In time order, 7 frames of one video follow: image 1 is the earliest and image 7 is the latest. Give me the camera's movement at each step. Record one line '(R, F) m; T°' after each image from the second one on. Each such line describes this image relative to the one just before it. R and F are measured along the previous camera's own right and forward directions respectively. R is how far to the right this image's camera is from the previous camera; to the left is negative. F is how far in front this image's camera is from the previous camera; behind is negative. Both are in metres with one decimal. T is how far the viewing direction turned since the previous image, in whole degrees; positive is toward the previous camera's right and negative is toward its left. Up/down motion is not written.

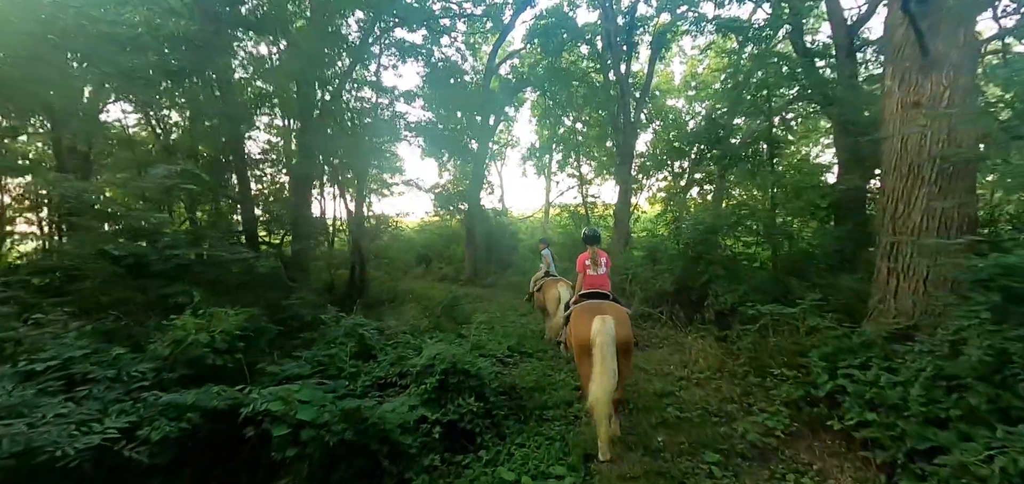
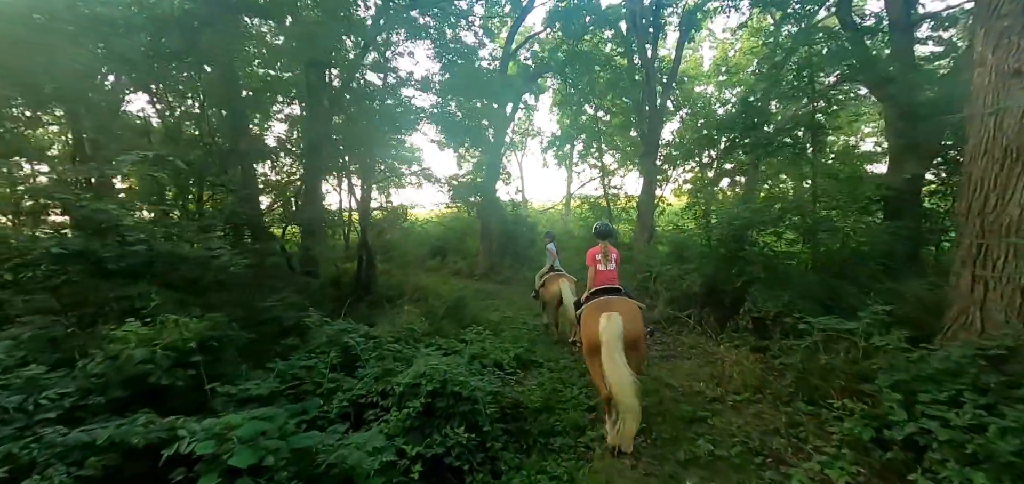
(+0.2, +0.8) m; -3°
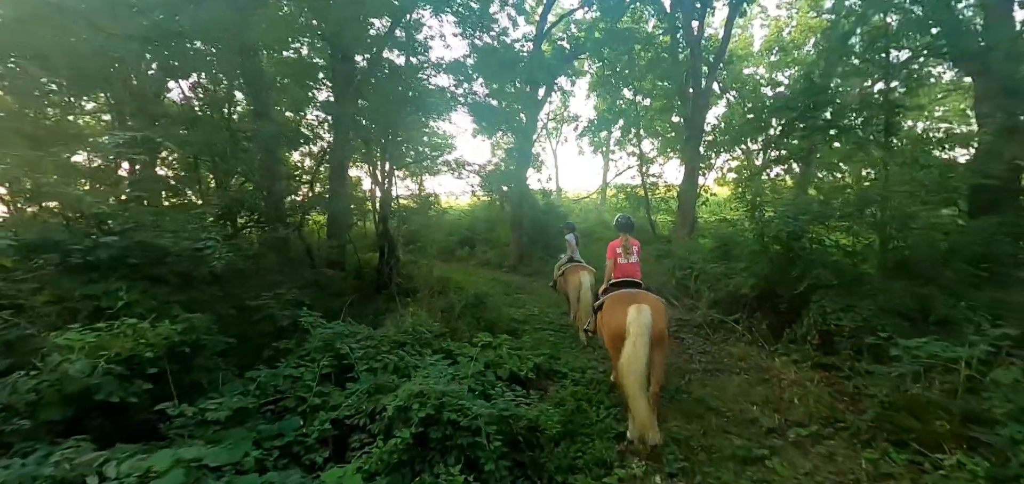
(+0.2, +0.8) m; -4°
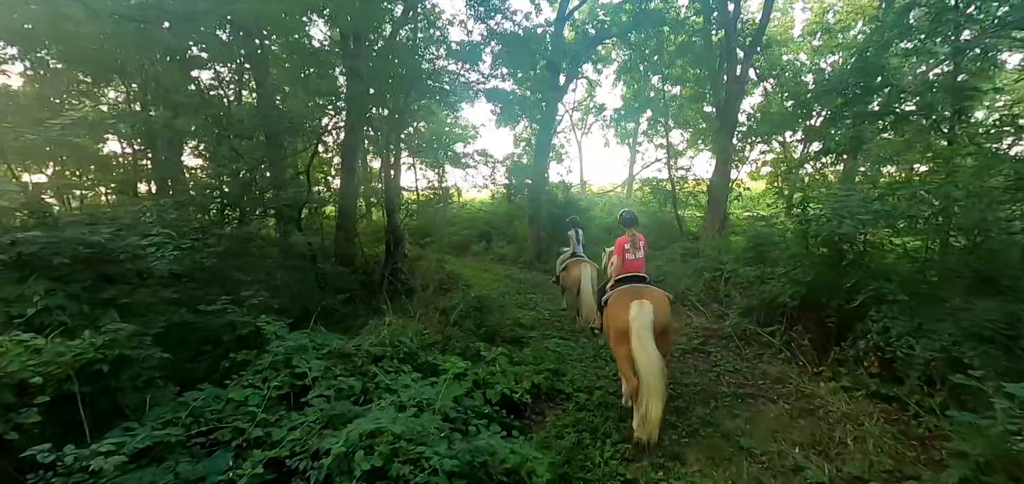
(+0.3, +0.8) m; -3°
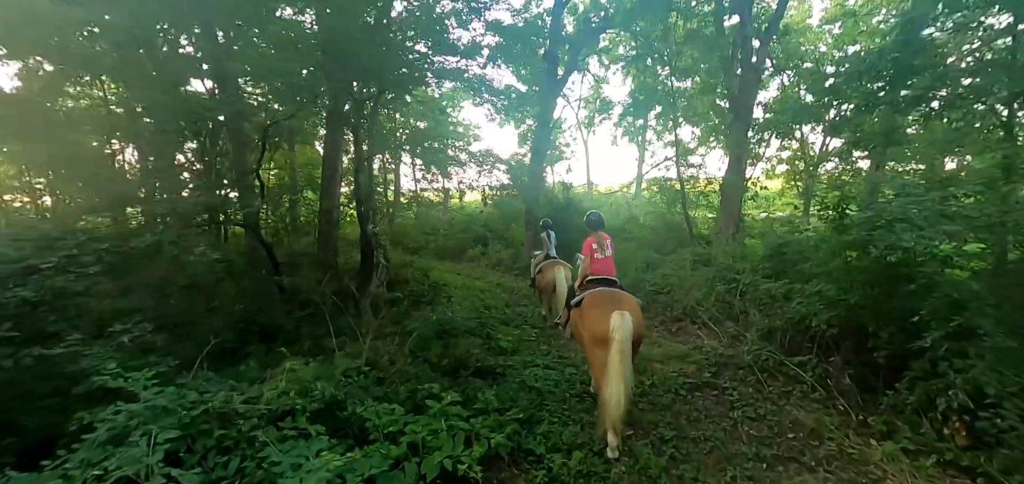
(+0.5, +1.2) m; -1°
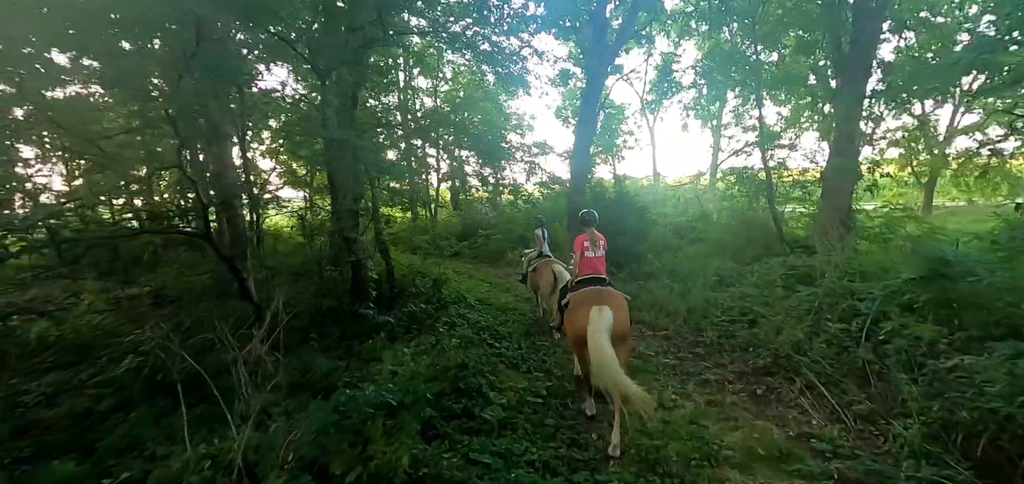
(+0.8, +2.4) m; -8°
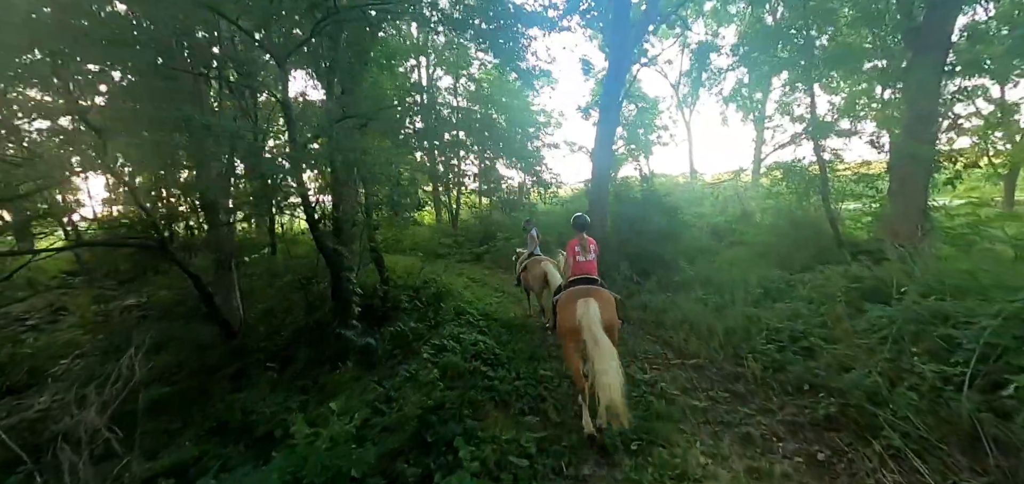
(+0.5, +1.2) m; -4°
